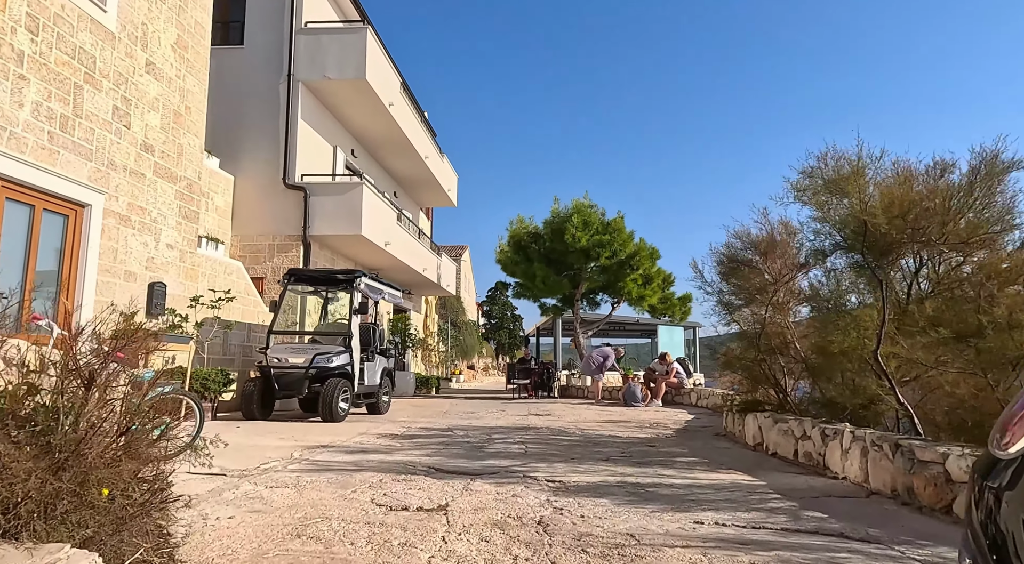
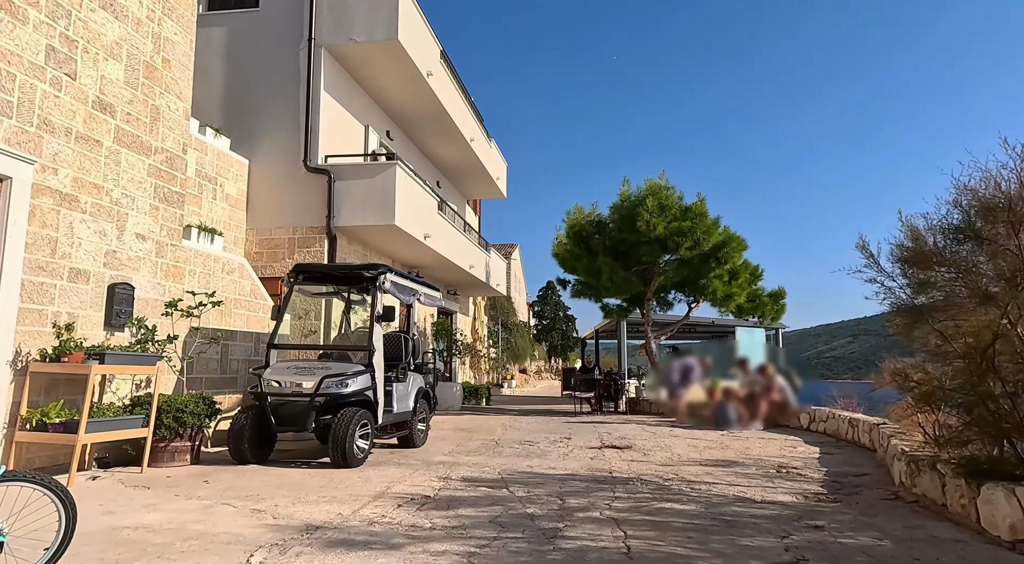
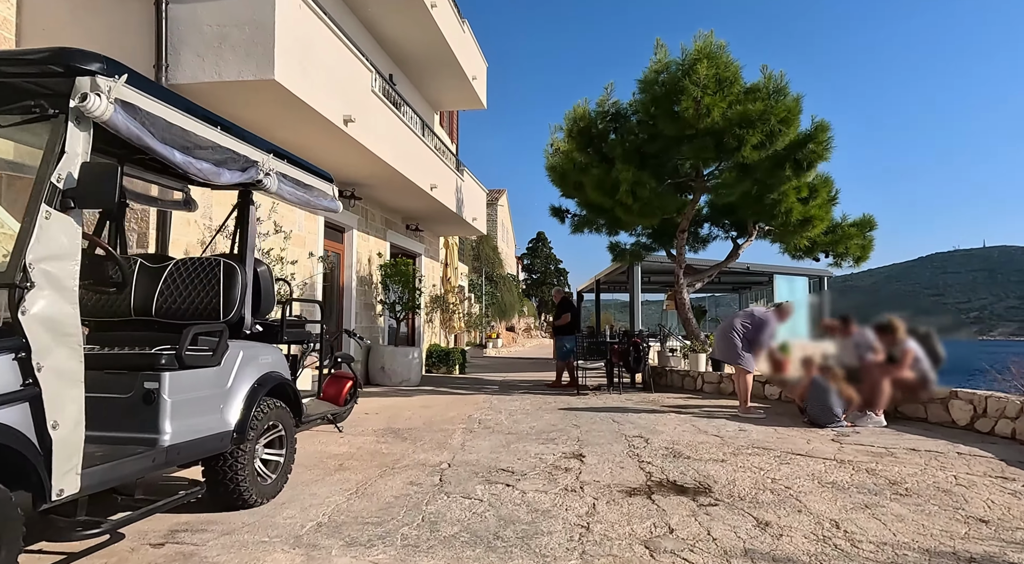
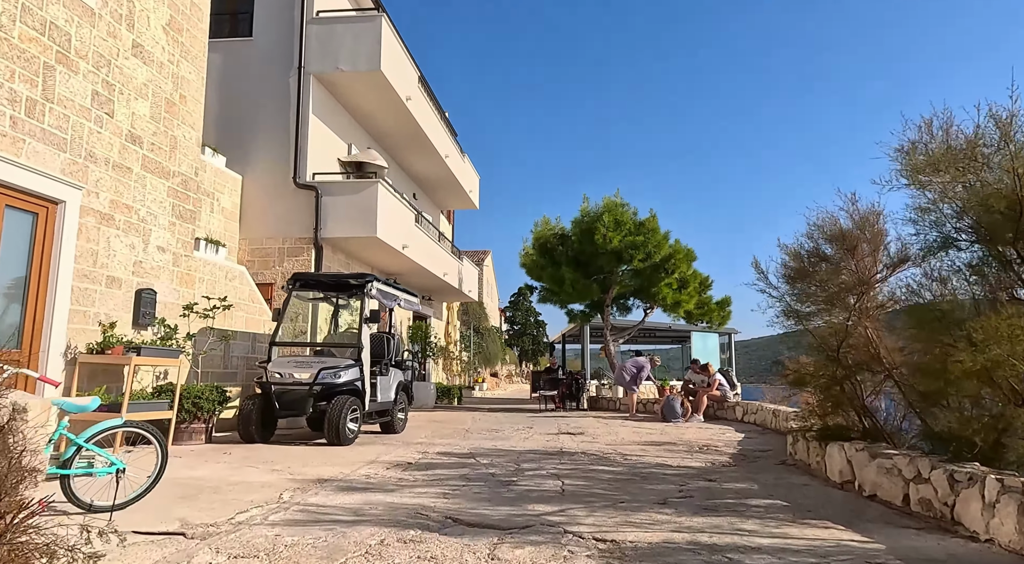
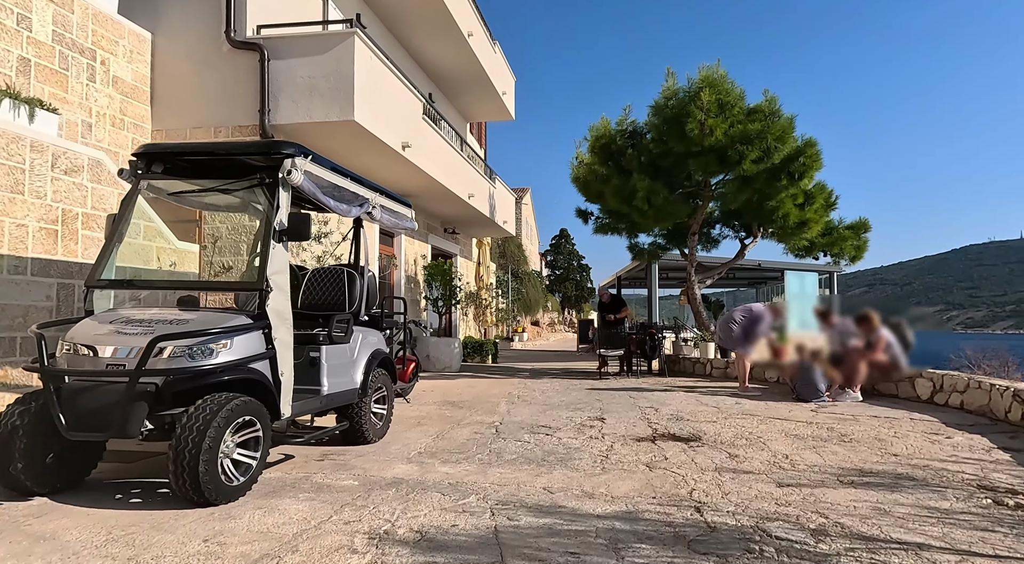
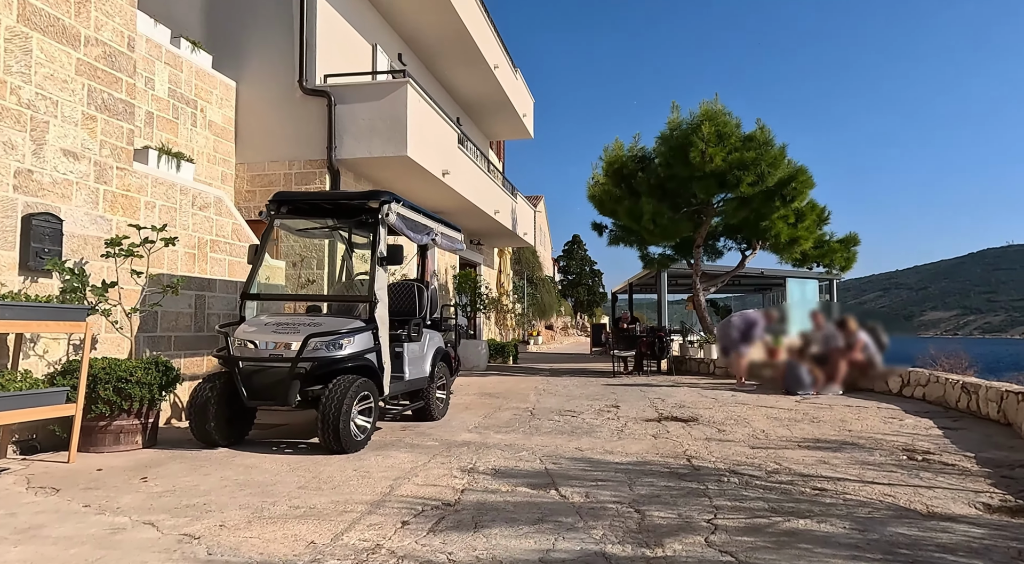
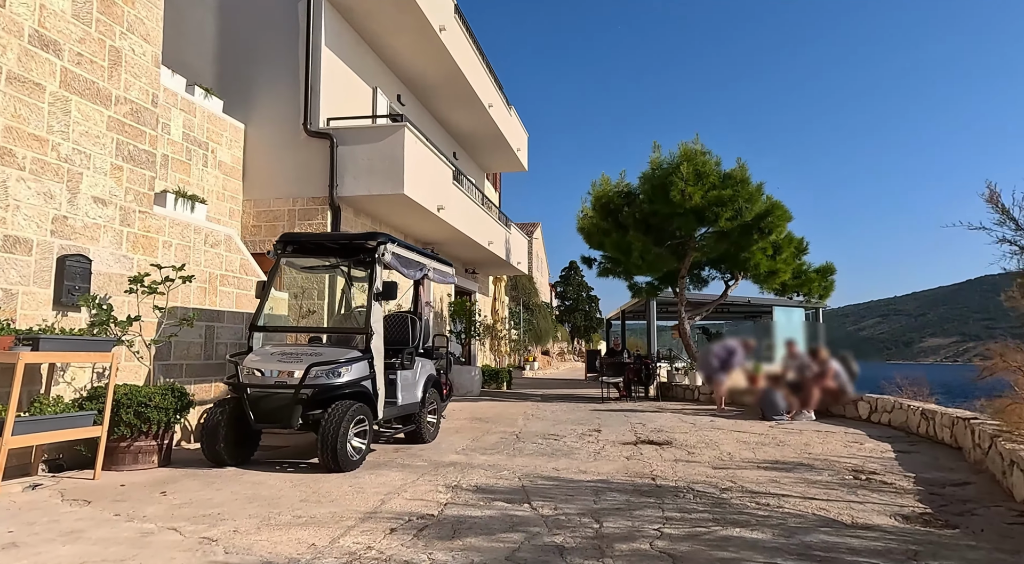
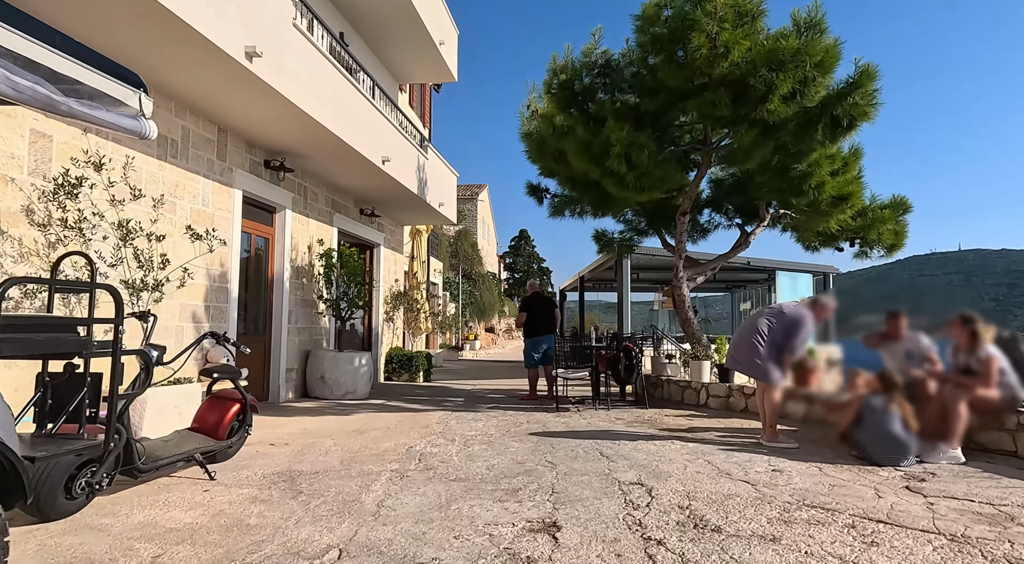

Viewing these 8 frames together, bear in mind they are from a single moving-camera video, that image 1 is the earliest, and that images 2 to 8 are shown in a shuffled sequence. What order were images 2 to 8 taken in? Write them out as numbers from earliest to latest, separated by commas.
4, 2, 7, 6, 5, 3, 8
